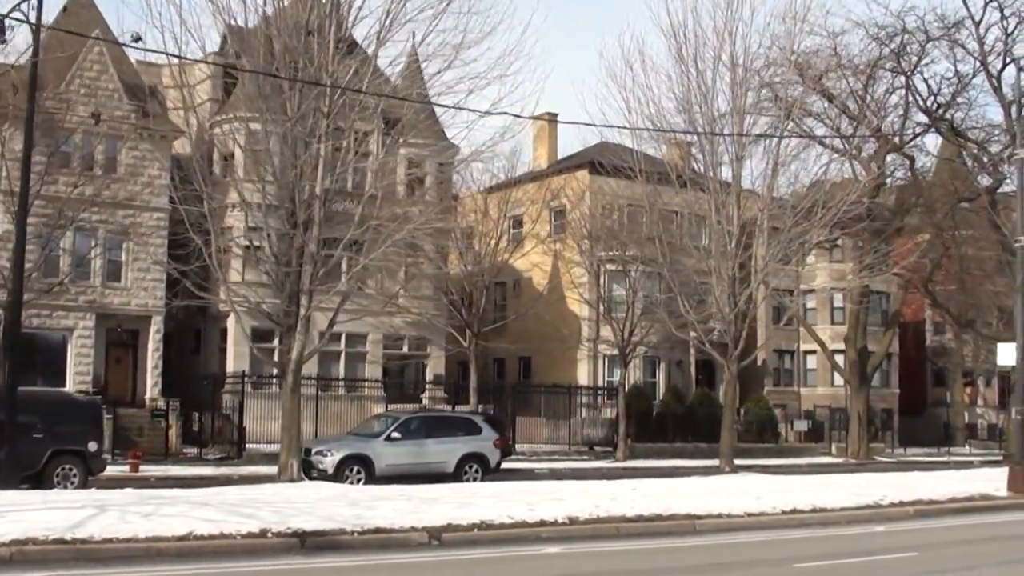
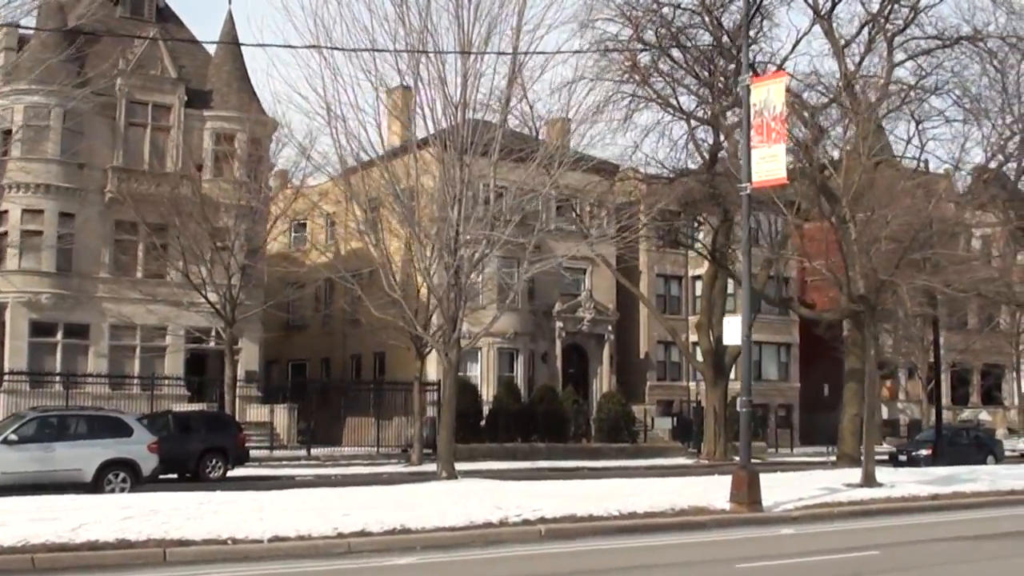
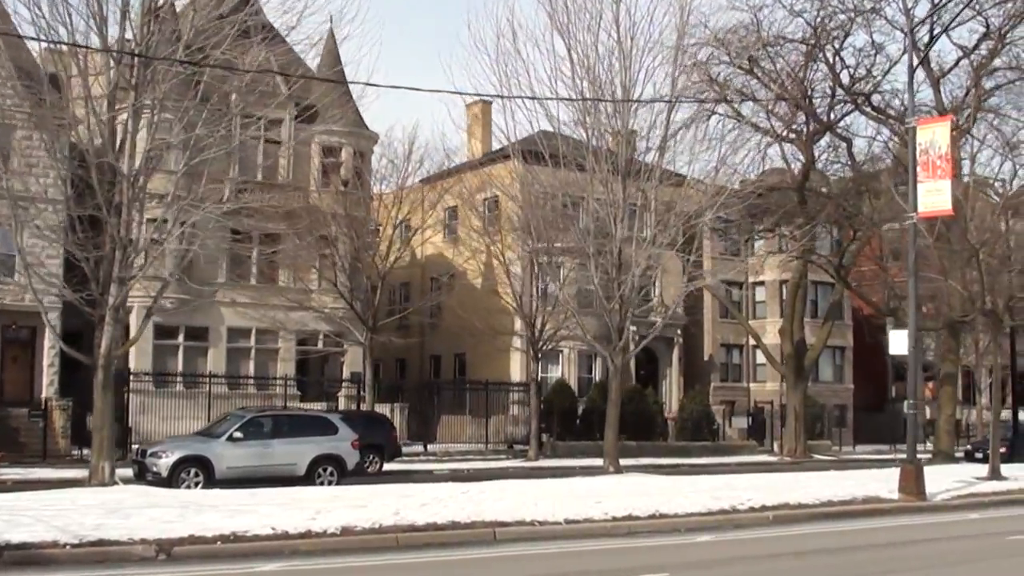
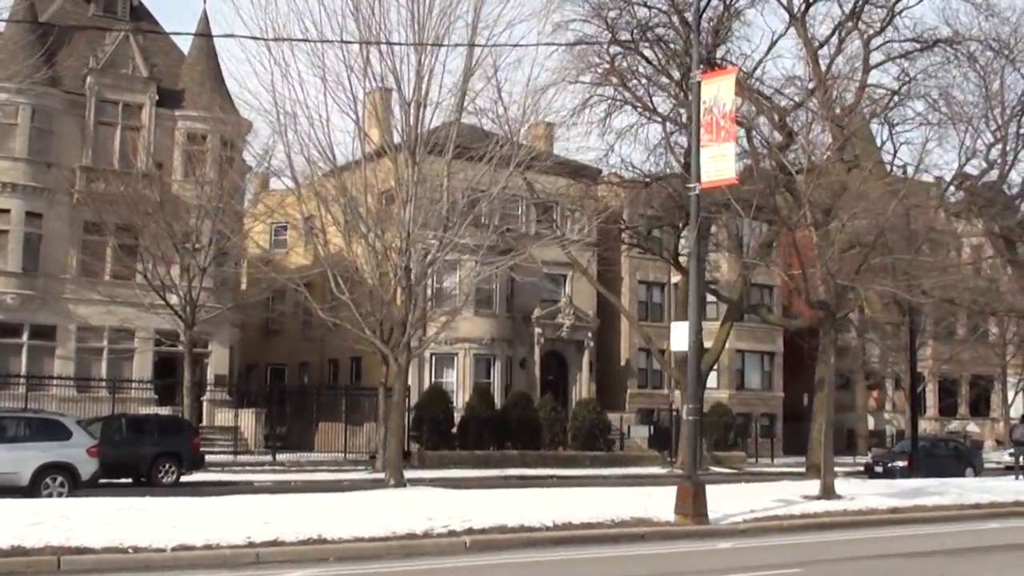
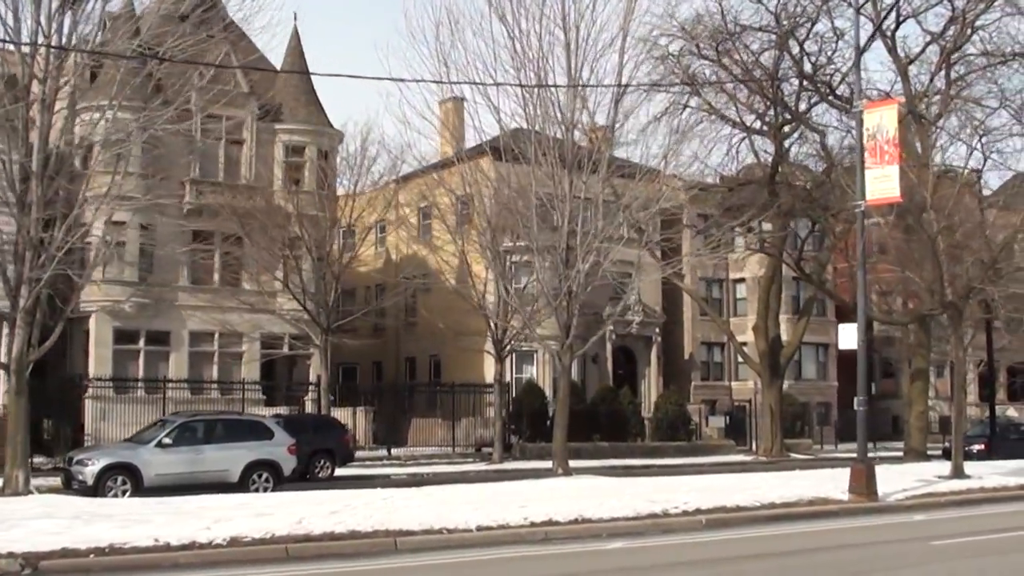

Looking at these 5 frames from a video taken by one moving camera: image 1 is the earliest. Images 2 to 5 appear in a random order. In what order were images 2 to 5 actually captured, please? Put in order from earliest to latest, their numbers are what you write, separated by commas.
3, 5, 2, 4
